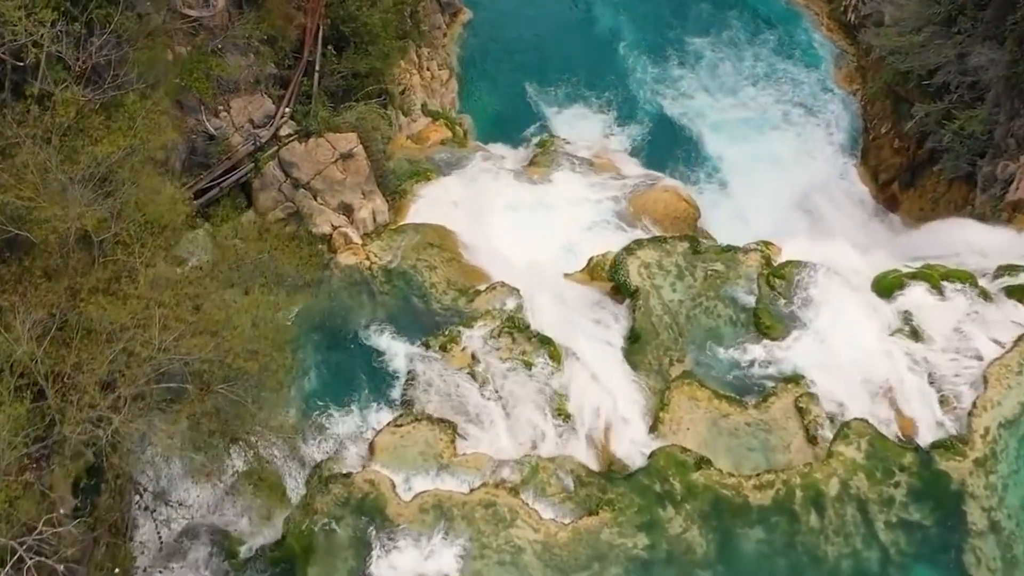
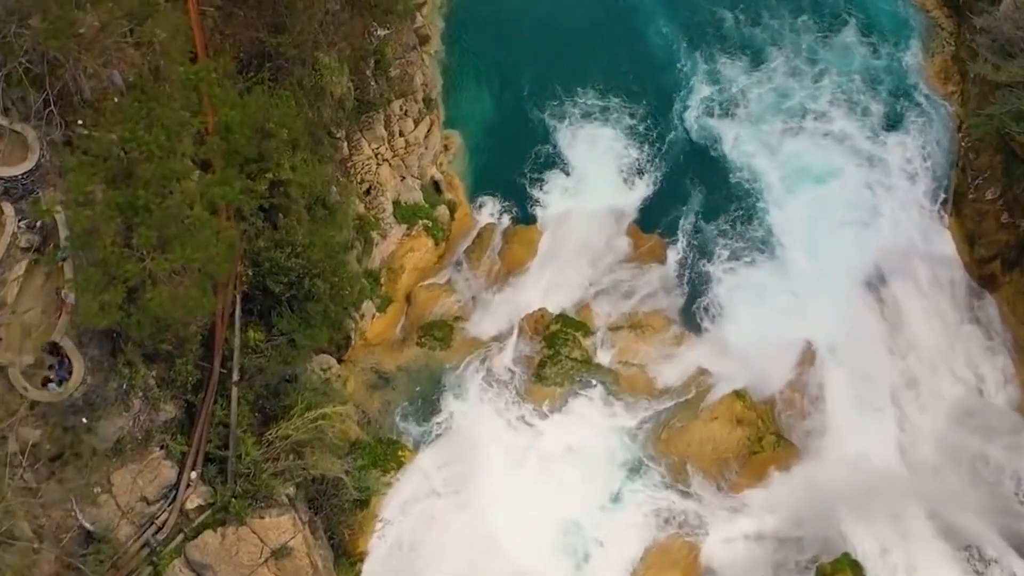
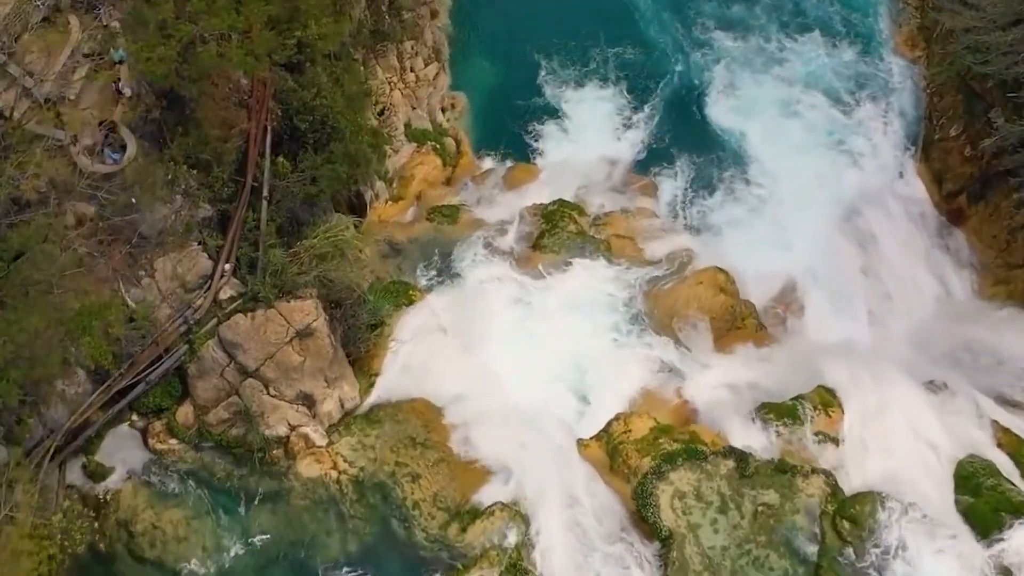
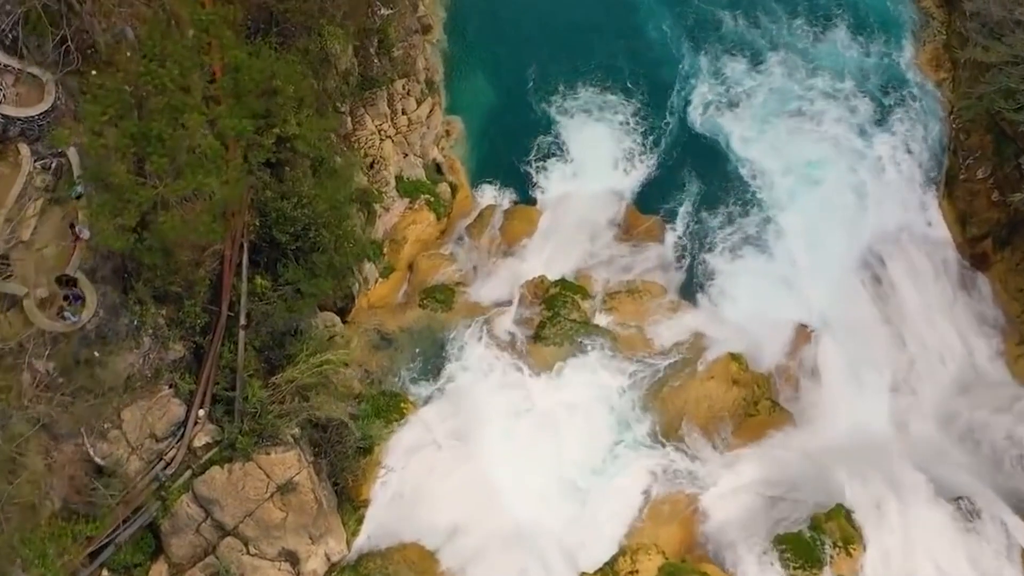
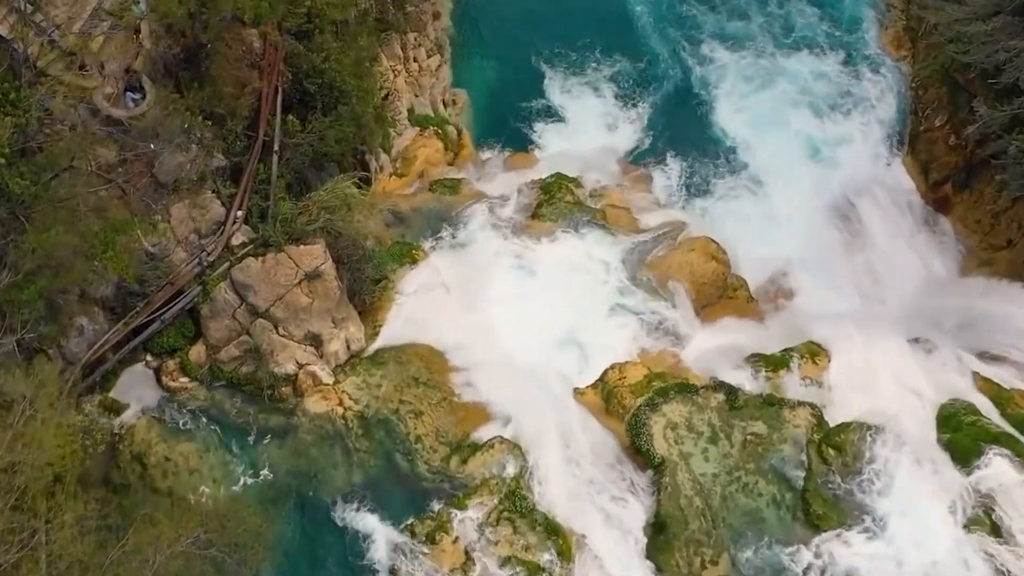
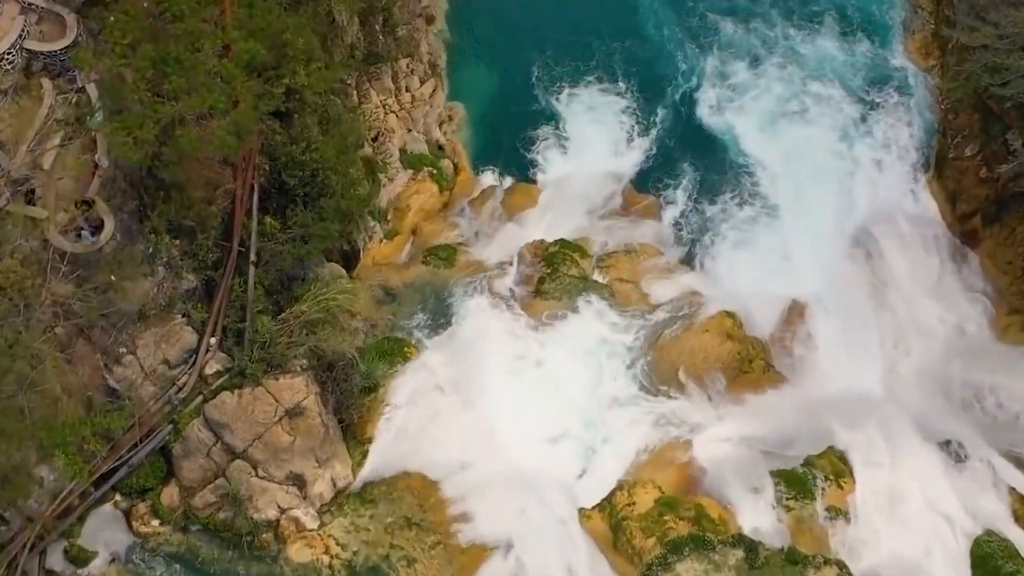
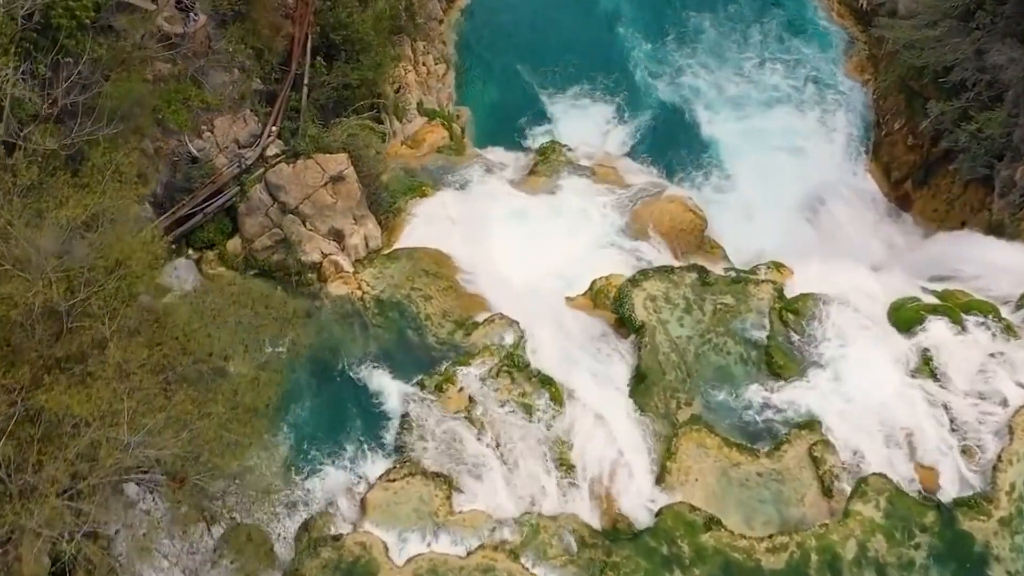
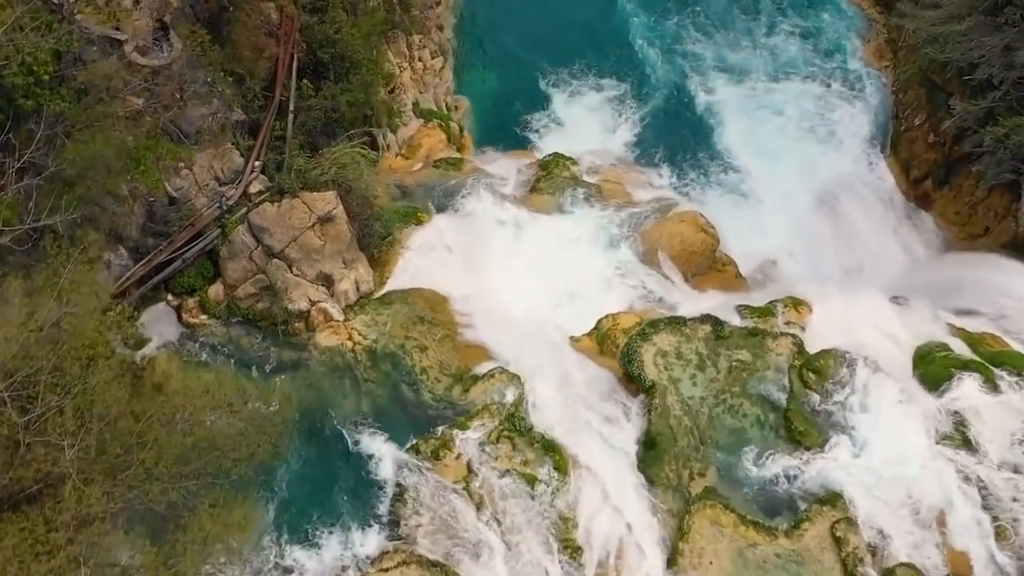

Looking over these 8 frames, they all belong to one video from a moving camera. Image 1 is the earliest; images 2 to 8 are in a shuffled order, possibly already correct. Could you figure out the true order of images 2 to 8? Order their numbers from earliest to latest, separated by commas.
7, 8, 5, 3, 6, 4, 2
